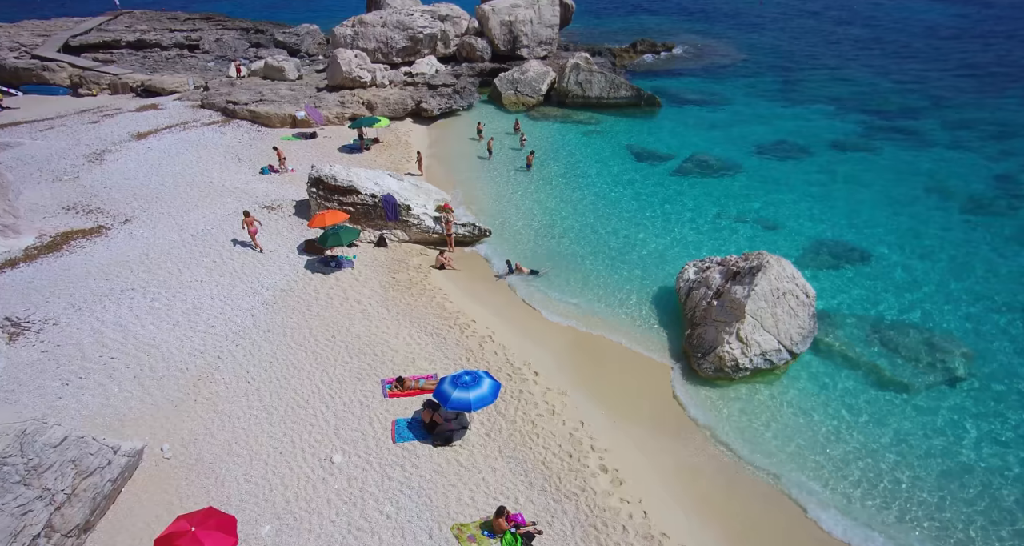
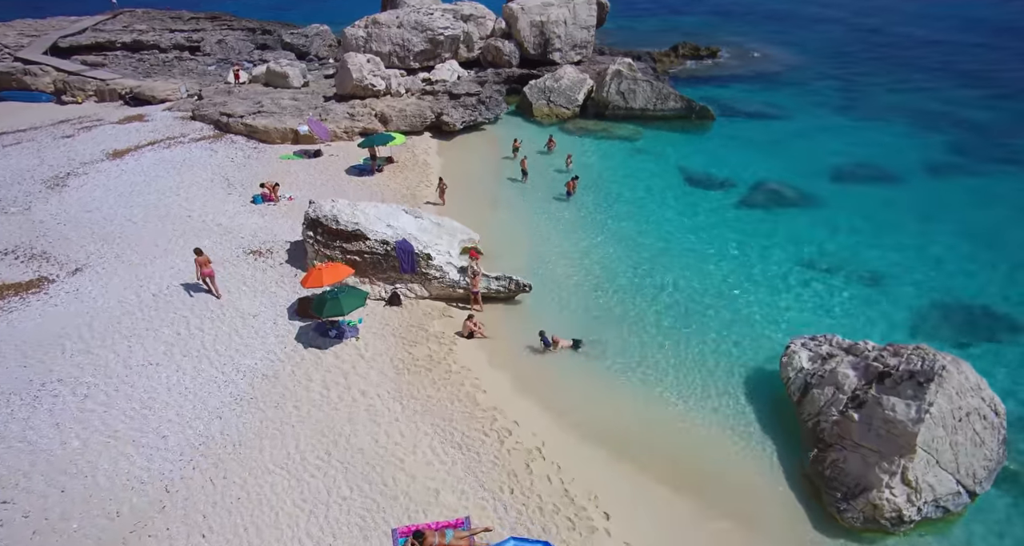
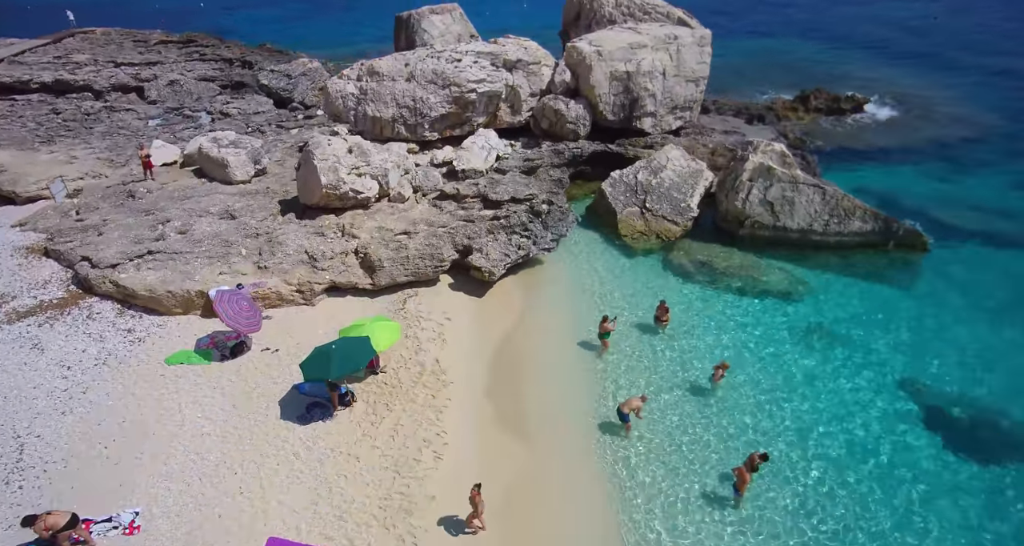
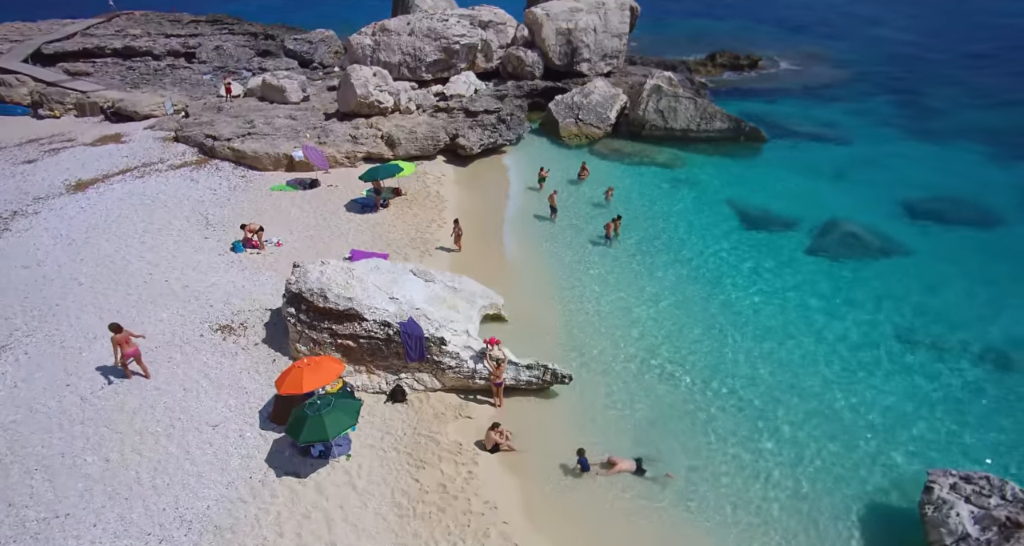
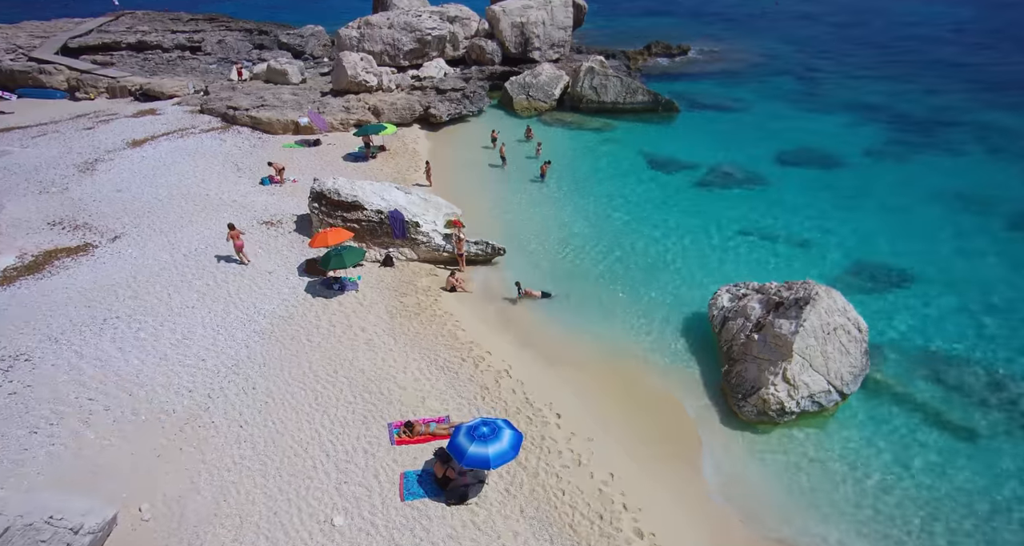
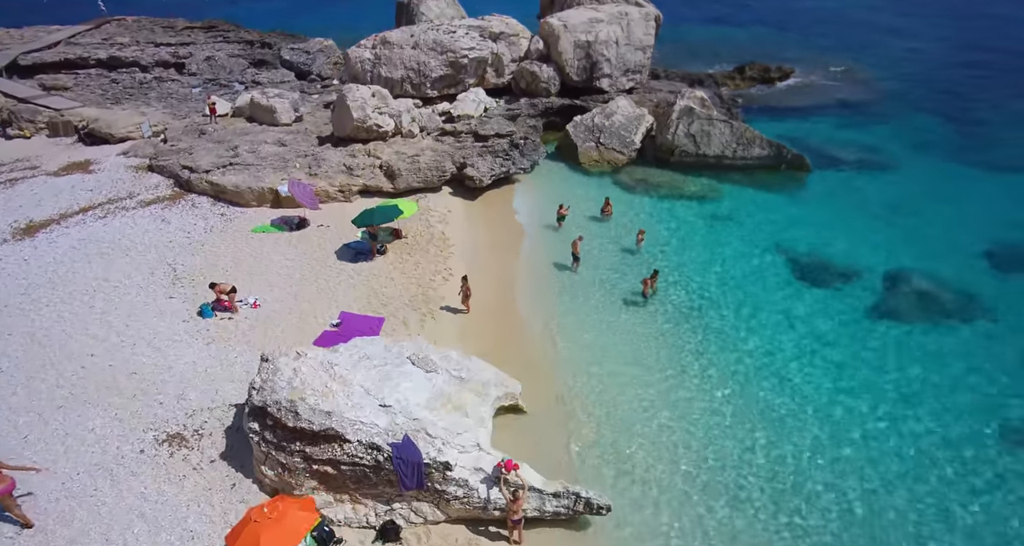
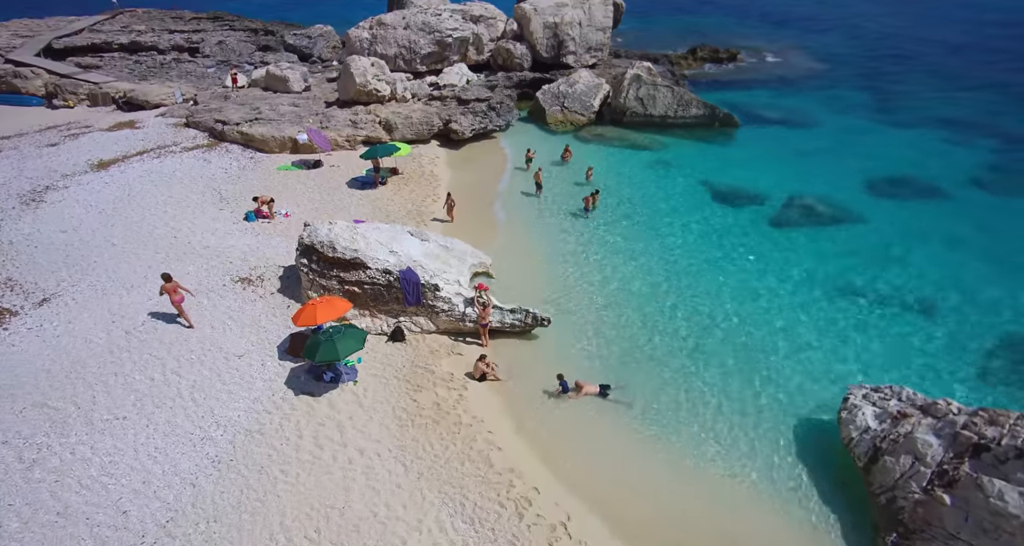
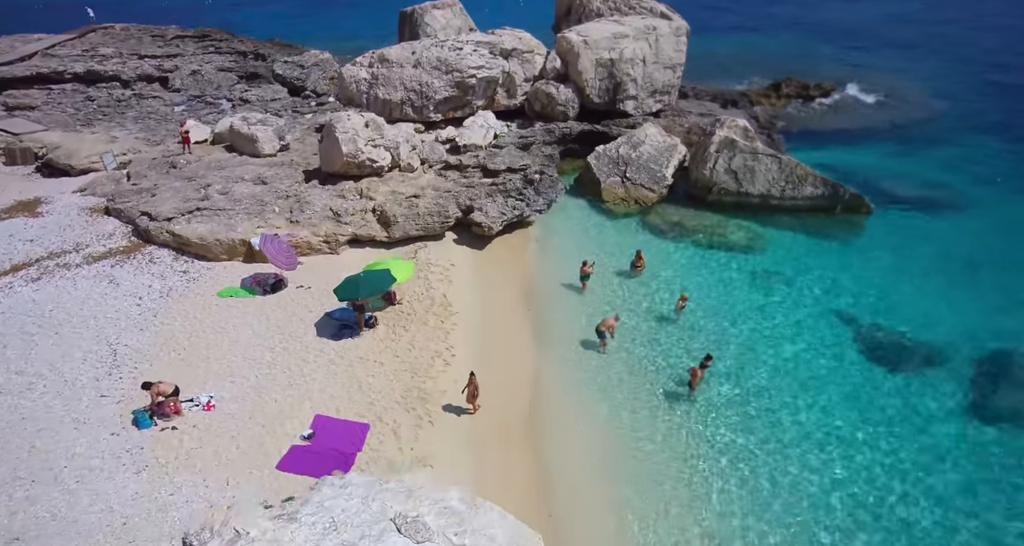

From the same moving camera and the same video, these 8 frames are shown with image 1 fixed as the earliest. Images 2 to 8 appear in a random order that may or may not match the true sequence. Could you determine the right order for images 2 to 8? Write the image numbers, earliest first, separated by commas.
5, 2, 7, 4, 6, 8, 3
